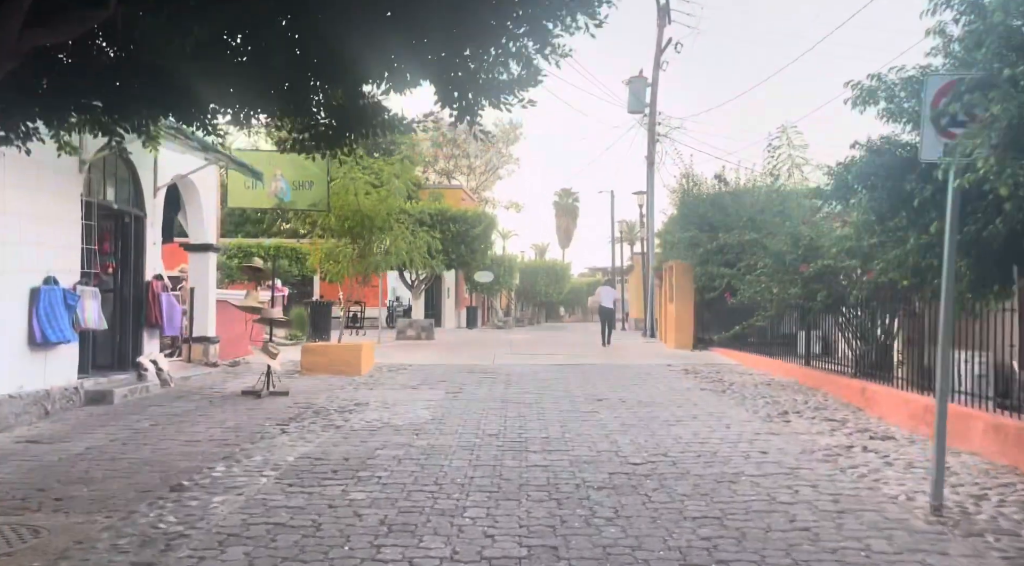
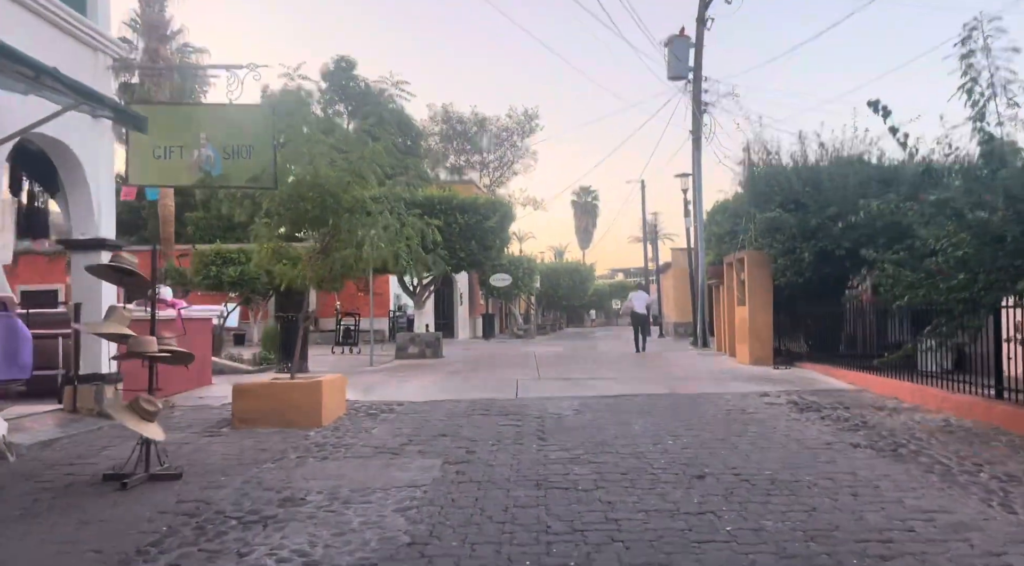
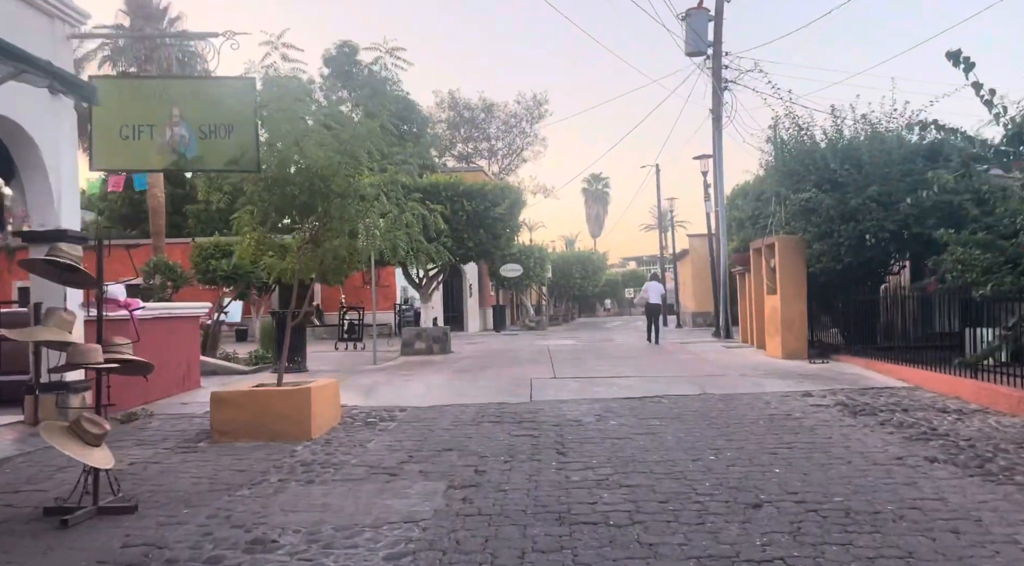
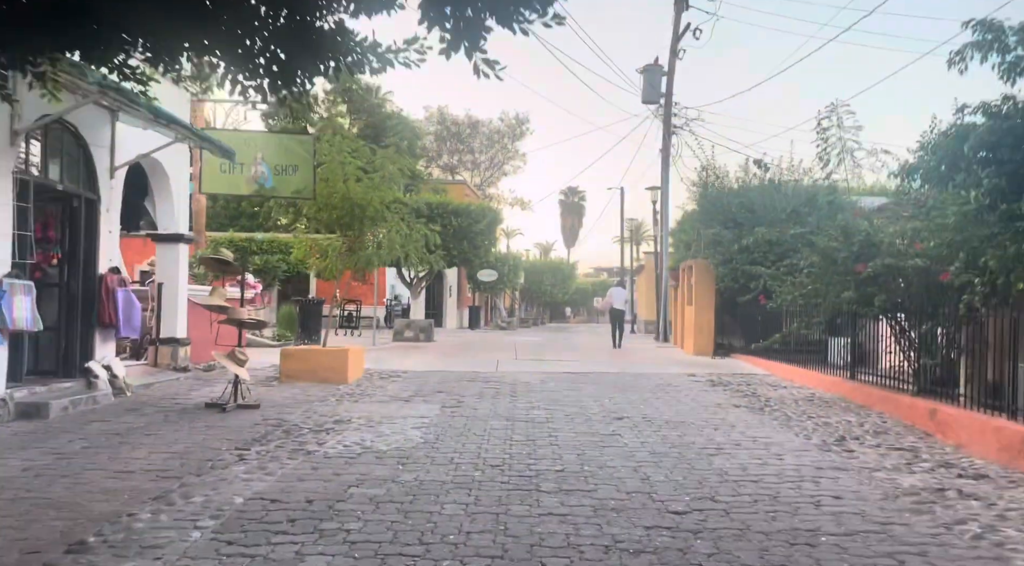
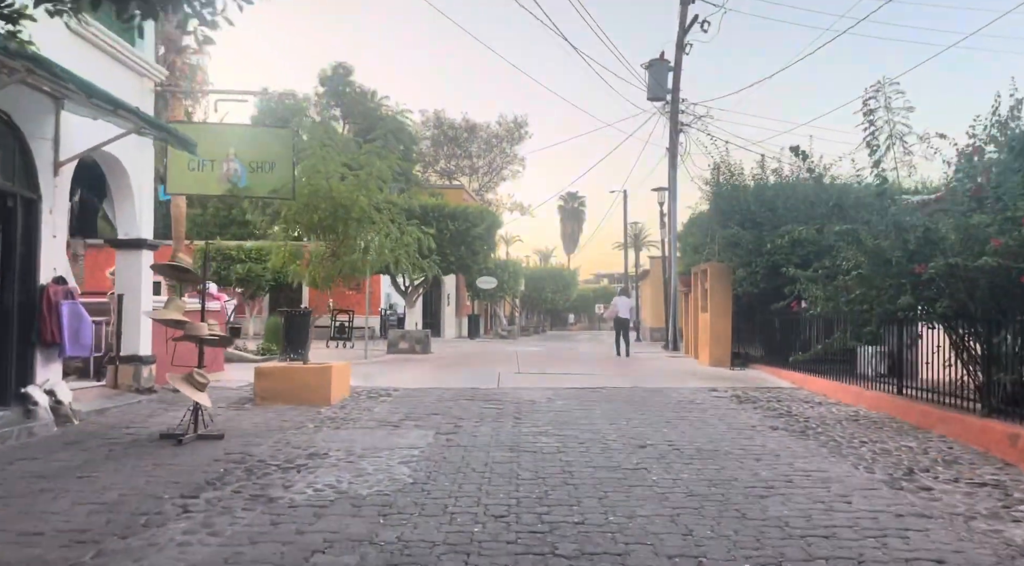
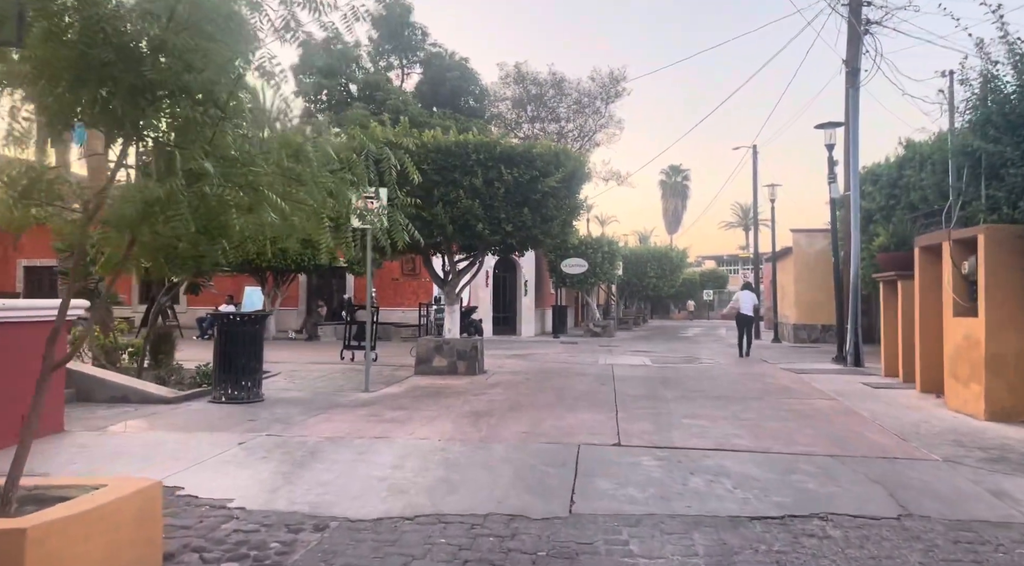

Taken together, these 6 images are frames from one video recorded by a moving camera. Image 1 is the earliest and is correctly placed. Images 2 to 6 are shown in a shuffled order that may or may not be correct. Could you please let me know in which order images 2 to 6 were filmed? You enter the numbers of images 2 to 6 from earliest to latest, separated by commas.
4, 5, 2, 3, 6
